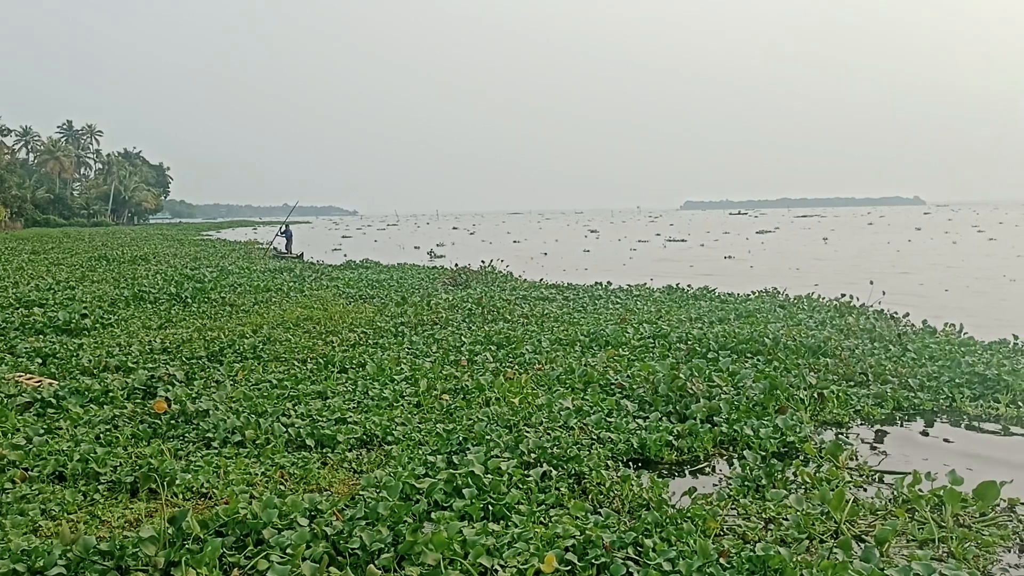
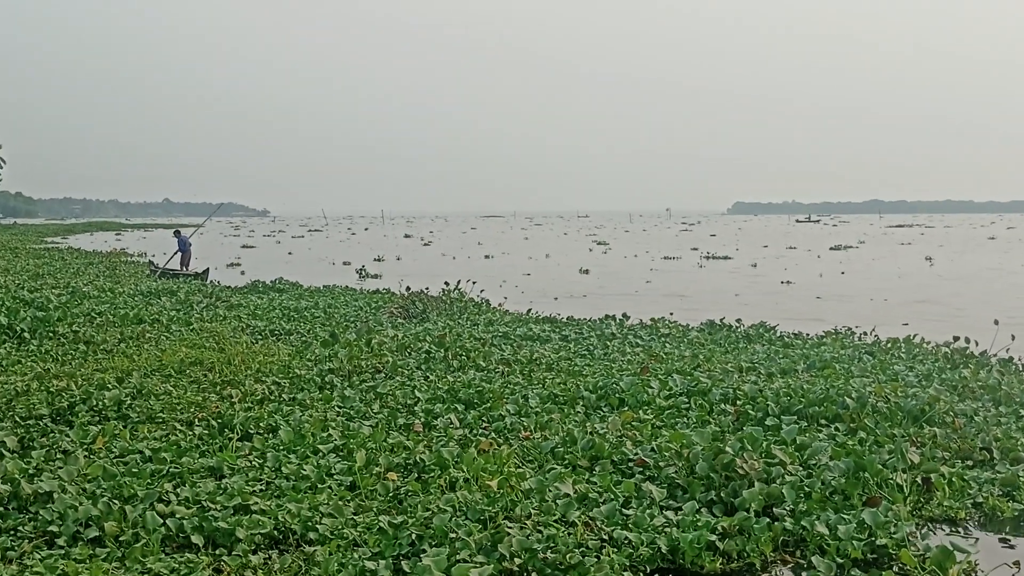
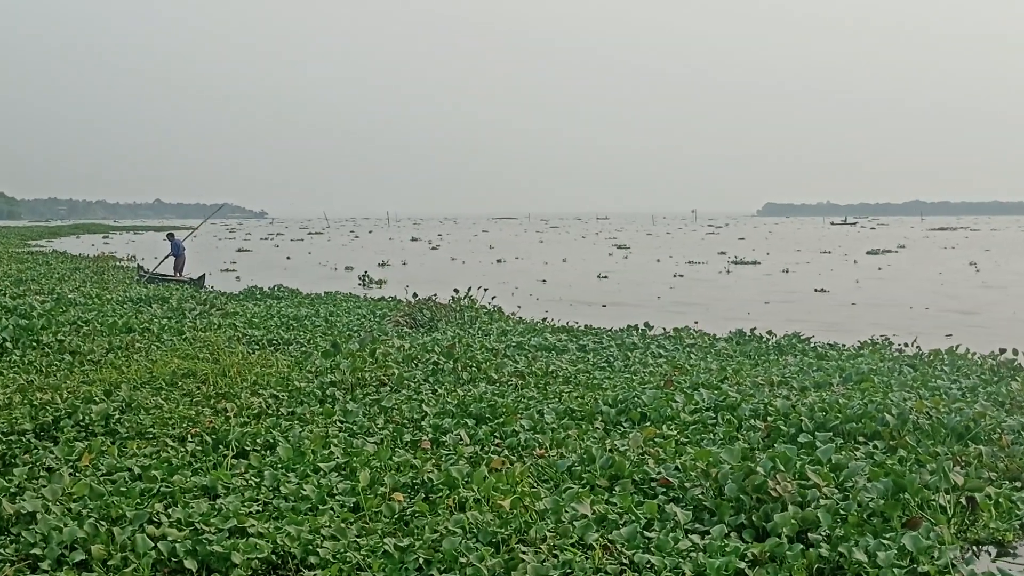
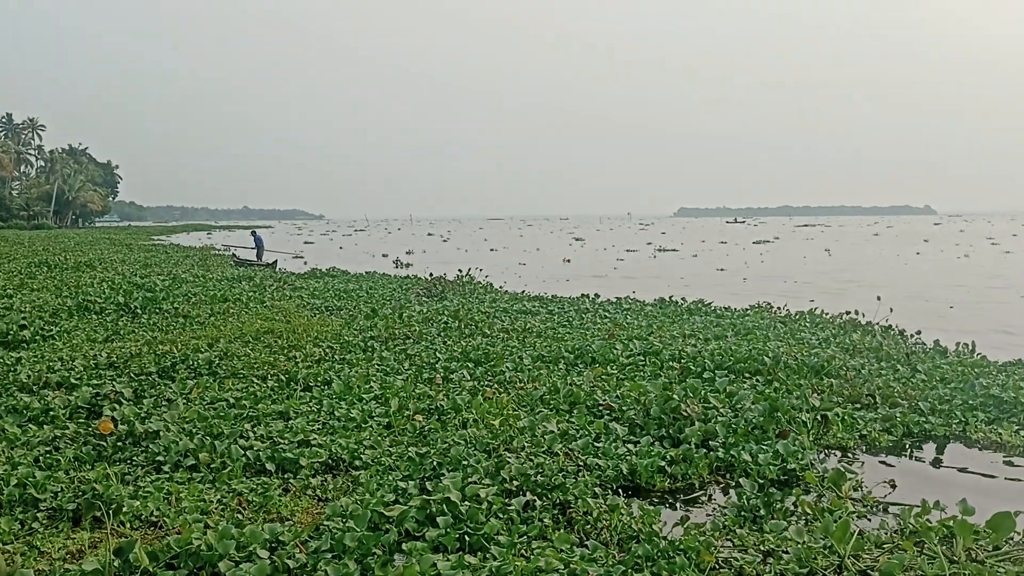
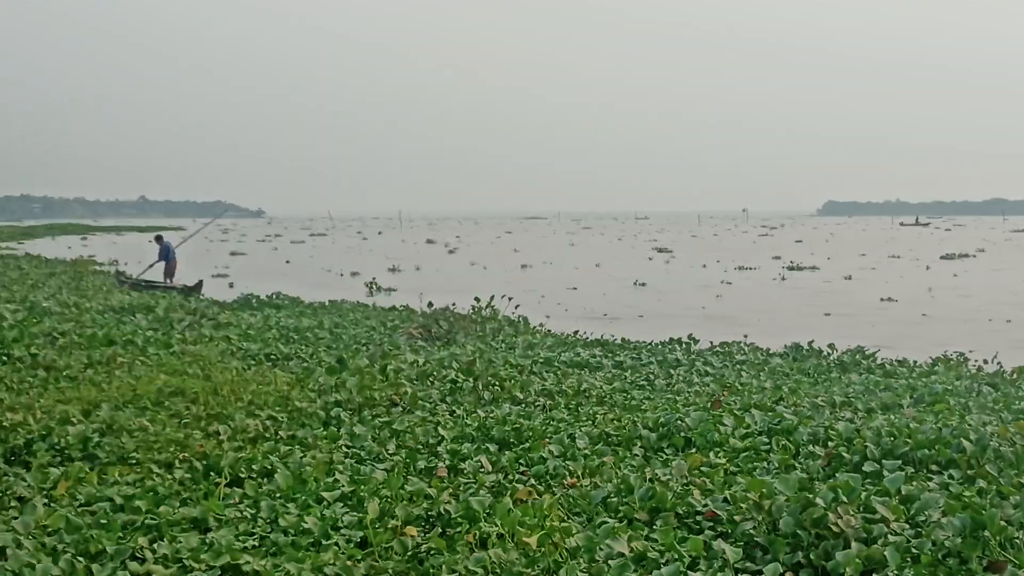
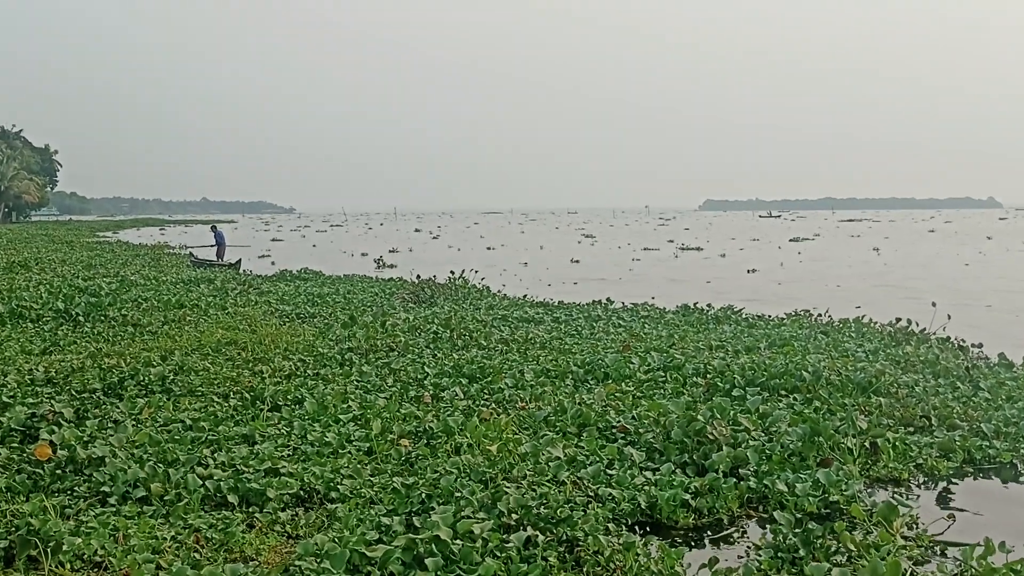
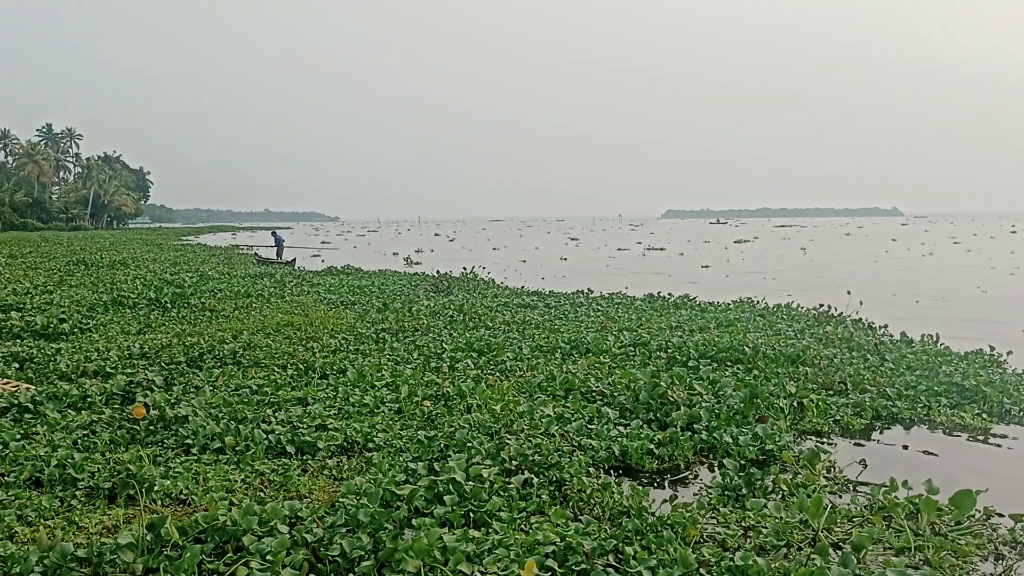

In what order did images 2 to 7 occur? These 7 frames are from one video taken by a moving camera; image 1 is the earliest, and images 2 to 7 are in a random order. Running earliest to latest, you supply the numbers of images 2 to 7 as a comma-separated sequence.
7, 4, 6, 2, 3, 5
